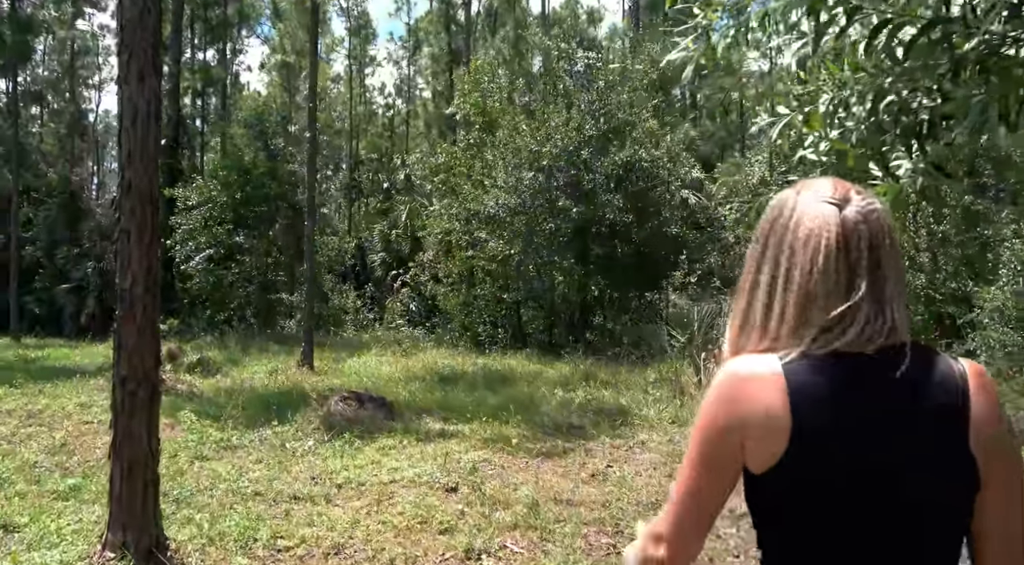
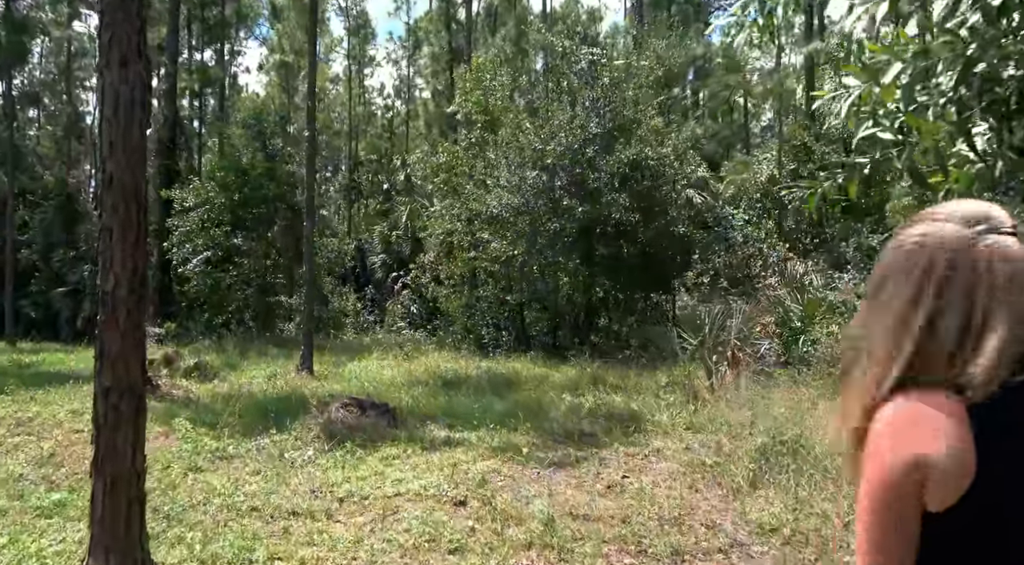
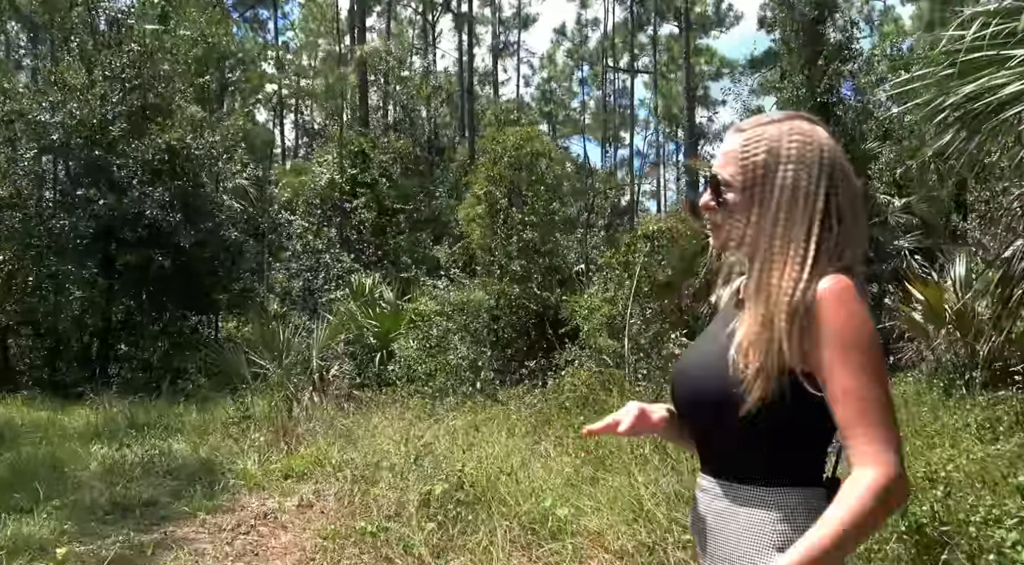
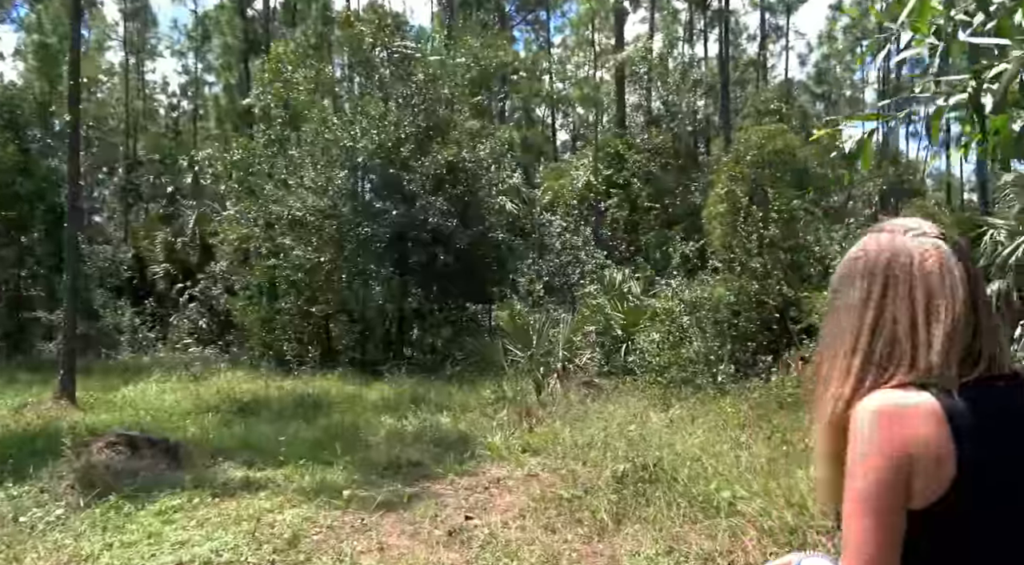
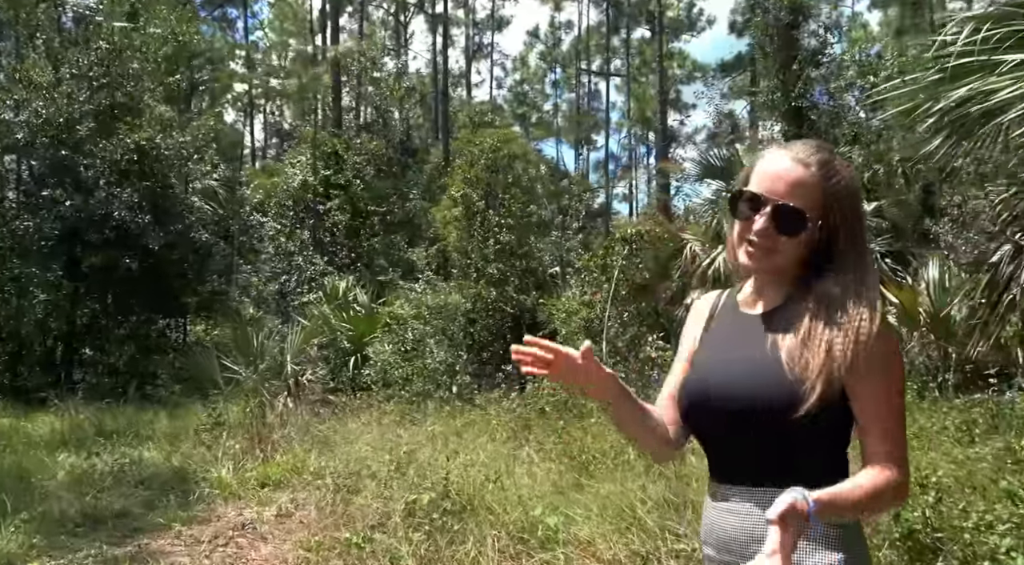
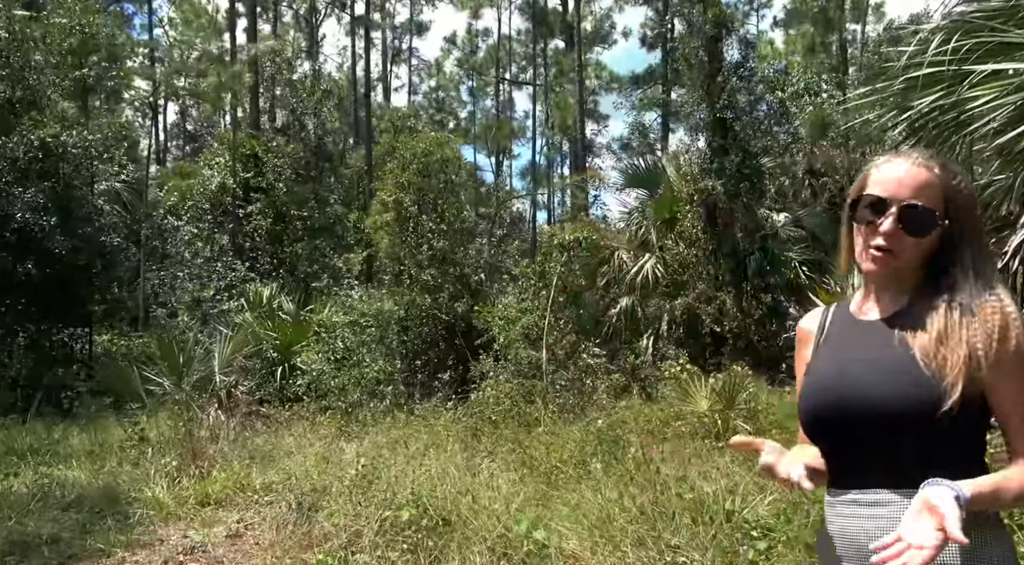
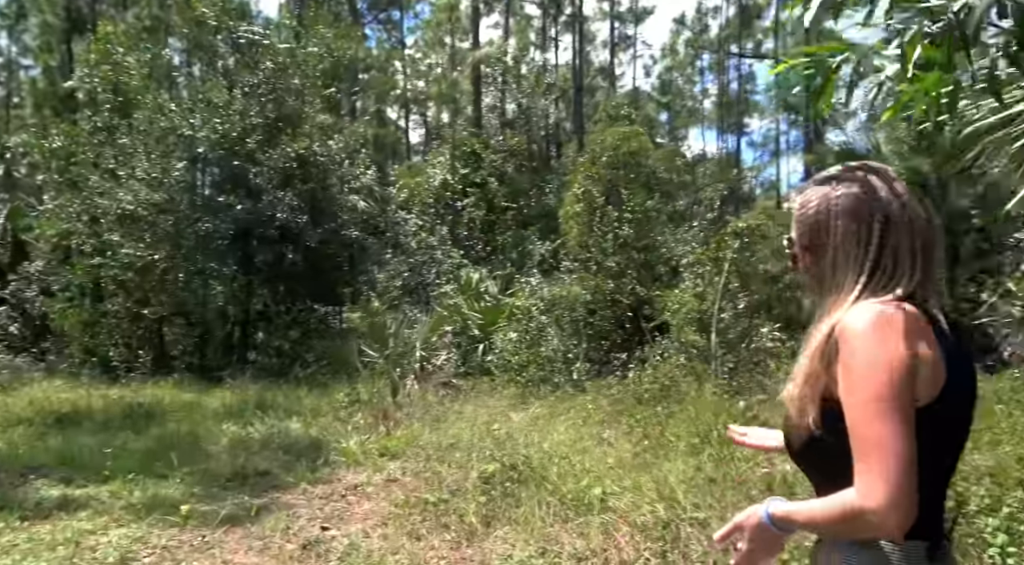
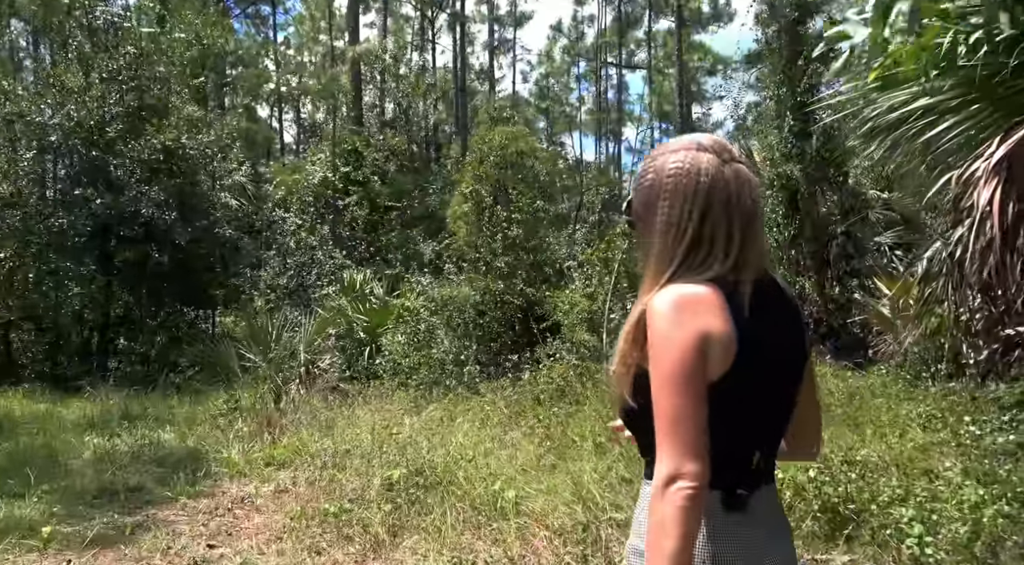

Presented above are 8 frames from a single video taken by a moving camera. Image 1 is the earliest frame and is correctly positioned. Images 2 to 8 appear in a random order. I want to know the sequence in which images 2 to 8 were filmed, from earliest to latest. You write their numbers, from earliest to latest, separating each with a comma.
2, 4, 7, 8, 3, 5, 6
